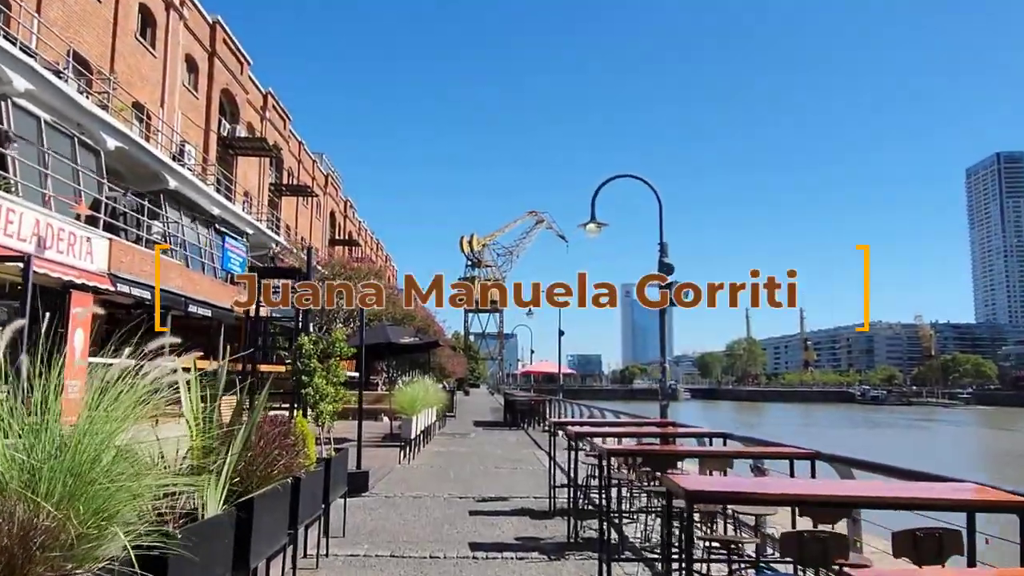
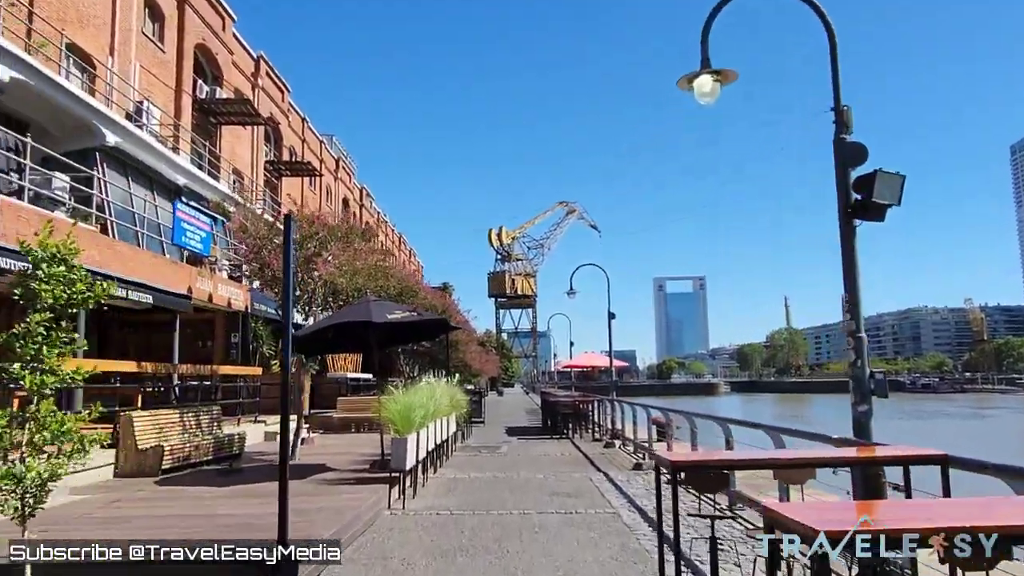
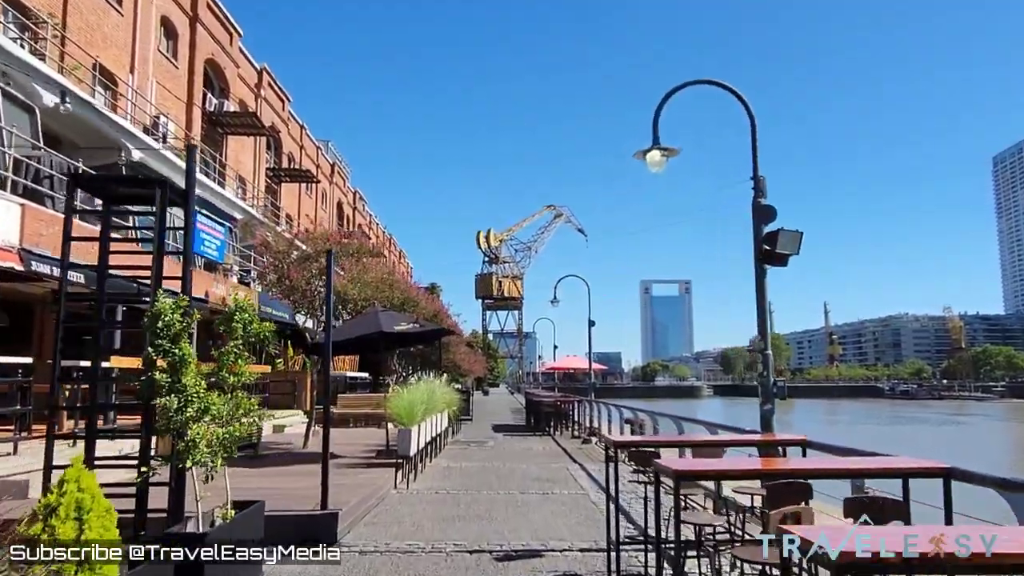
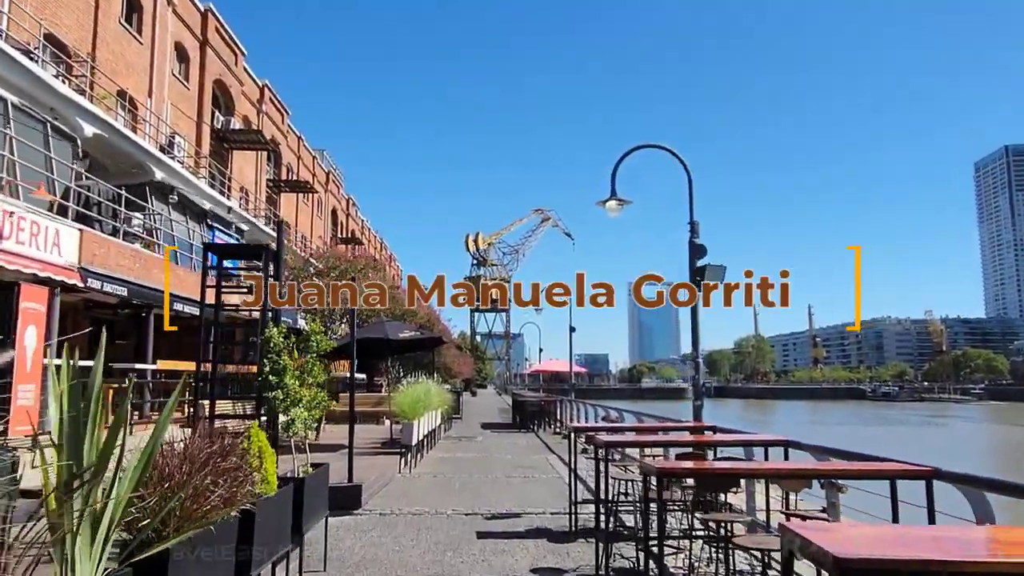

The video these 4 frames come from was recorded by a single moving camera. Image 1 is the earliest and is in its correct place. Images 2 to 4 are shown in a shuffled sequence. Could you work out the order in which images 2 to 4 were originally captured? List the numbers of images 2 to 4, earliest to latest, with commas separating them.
4, 3, 2
